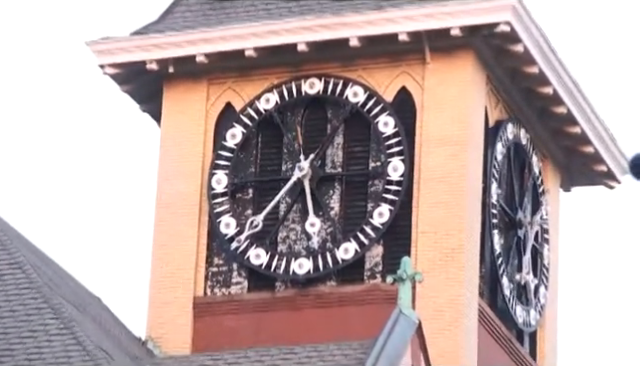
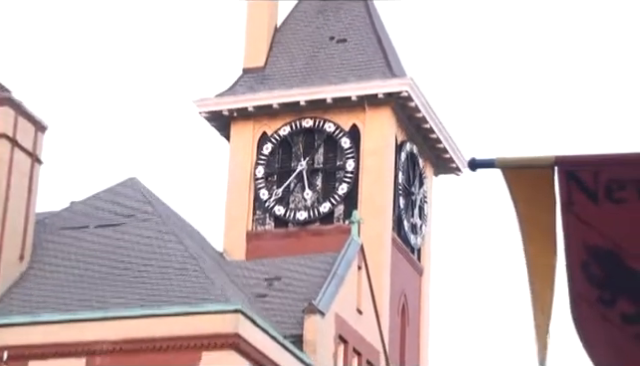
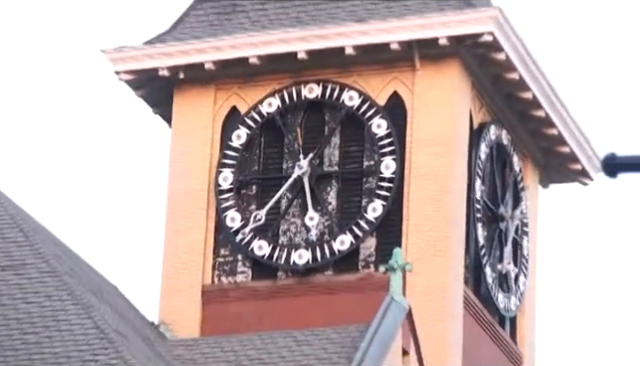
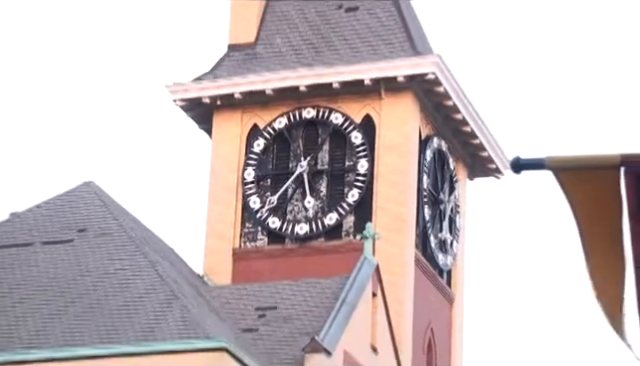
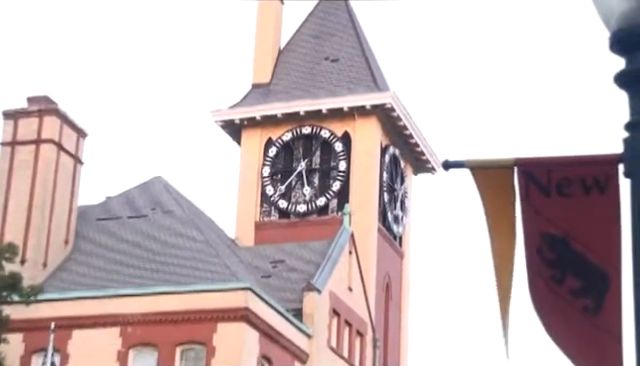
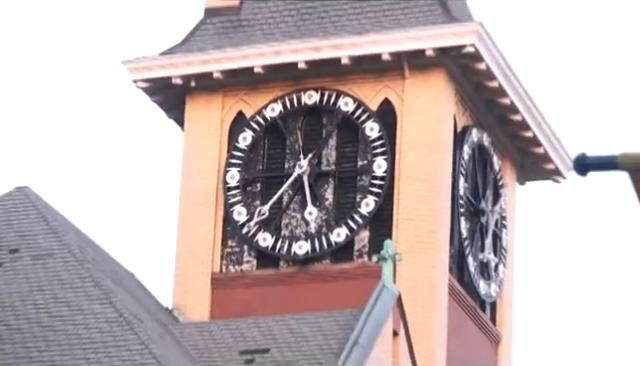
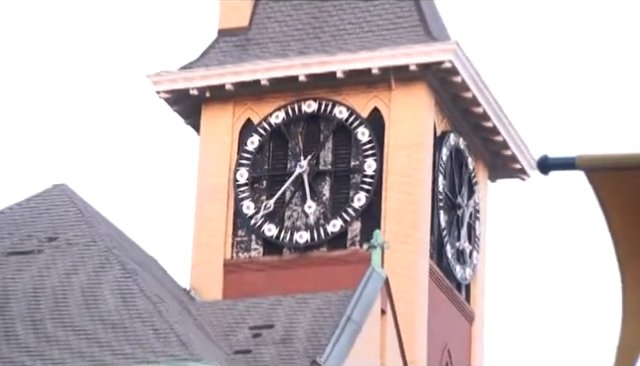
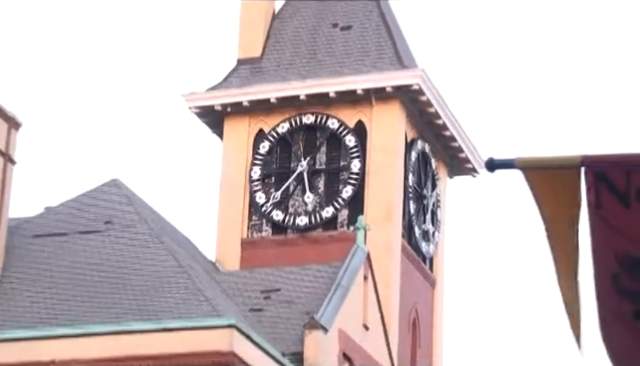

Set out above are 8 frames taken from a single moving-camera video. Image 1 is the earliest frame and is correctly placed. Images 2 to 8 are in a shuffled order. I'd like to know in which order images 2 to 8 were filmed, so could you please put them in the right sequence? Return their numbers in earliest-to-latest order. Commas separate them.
3, 6, 7, 4, 8, 2, 5
